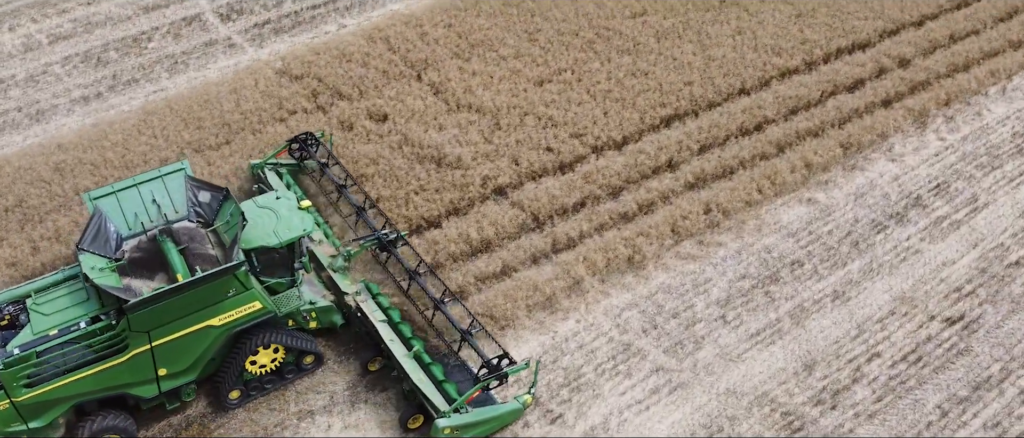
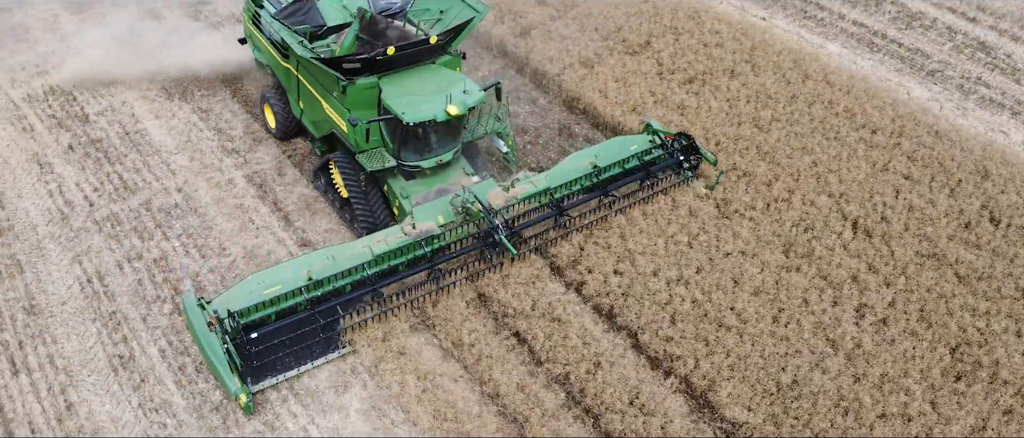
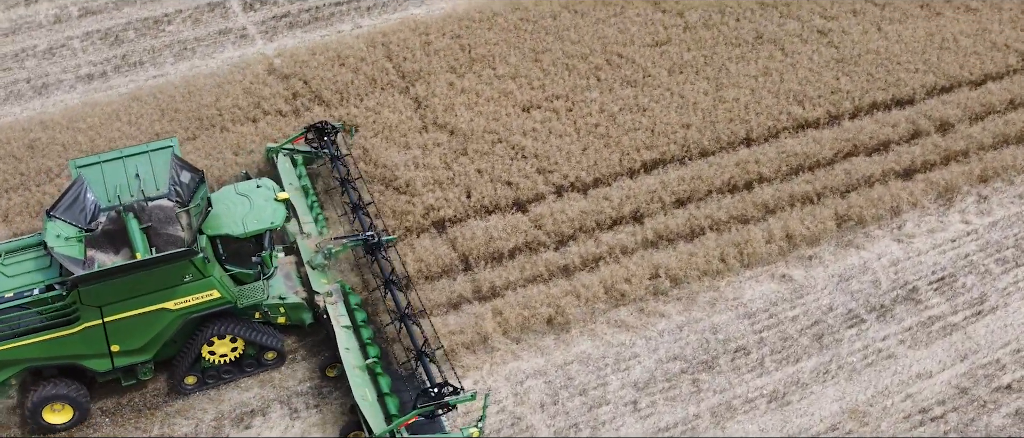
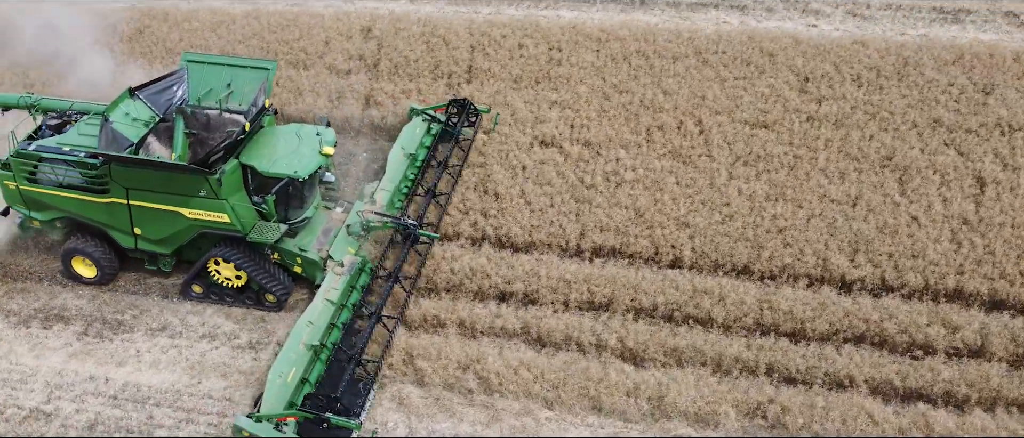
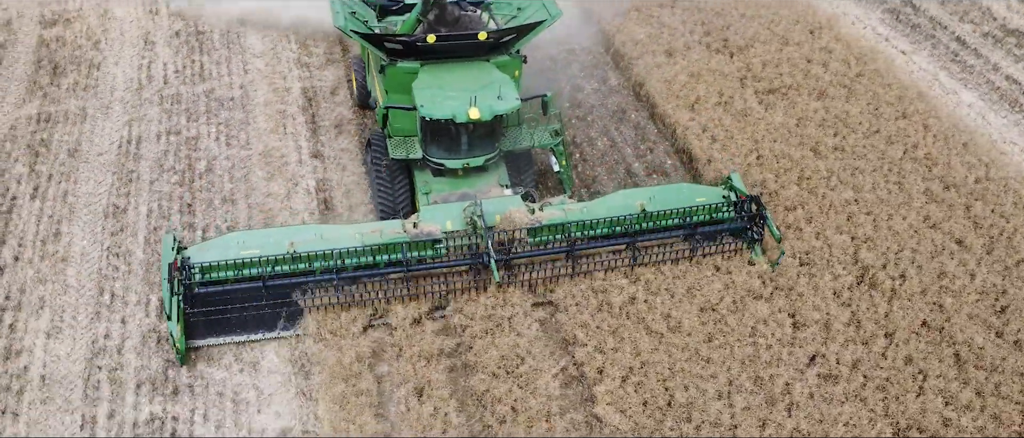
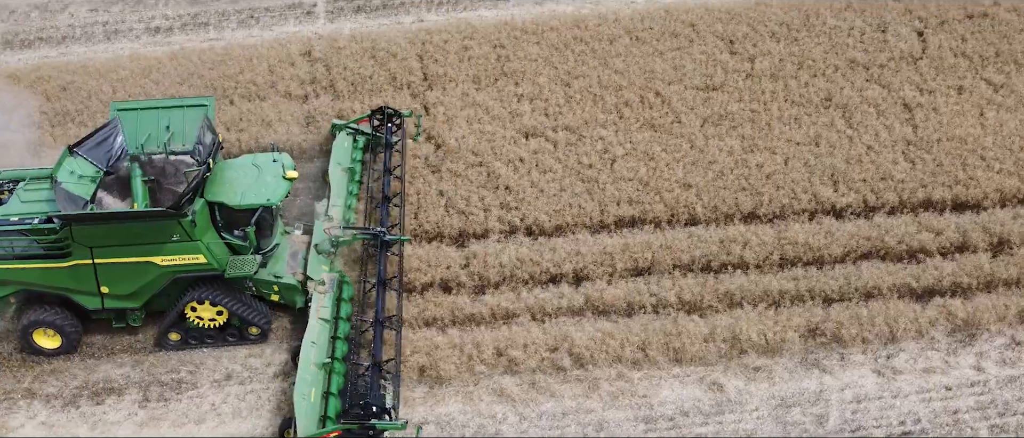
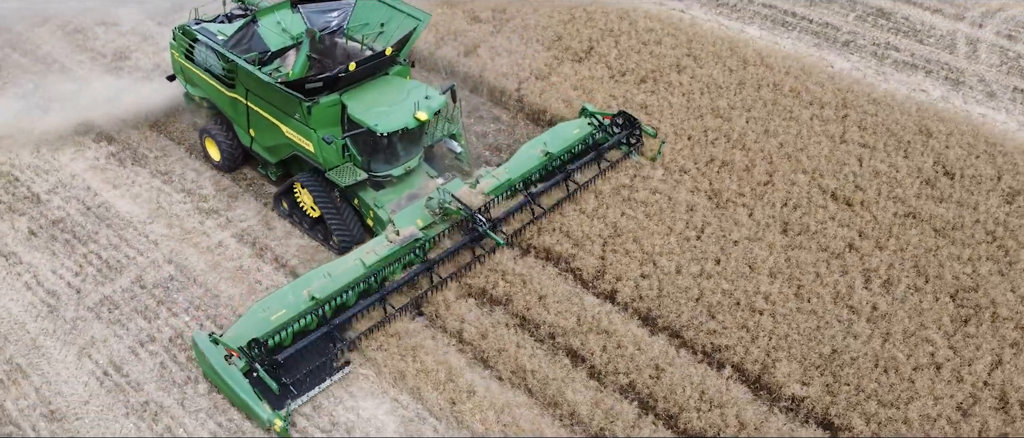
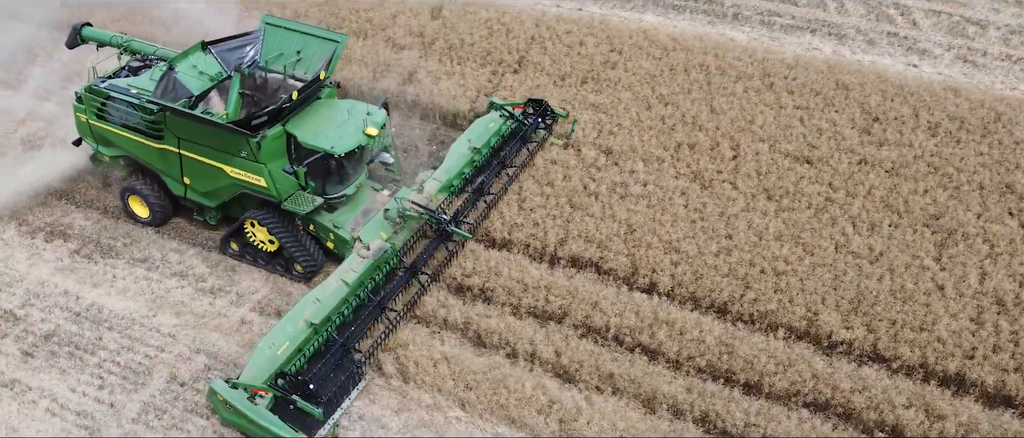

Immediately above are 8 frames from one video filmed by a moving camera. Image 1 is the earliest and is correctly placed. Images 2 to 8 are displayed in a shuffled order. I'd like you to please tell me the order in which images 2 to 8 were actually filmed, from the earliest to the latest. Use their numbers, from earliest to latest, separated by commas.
3, 6, 4, 8, 7, 2, 5
